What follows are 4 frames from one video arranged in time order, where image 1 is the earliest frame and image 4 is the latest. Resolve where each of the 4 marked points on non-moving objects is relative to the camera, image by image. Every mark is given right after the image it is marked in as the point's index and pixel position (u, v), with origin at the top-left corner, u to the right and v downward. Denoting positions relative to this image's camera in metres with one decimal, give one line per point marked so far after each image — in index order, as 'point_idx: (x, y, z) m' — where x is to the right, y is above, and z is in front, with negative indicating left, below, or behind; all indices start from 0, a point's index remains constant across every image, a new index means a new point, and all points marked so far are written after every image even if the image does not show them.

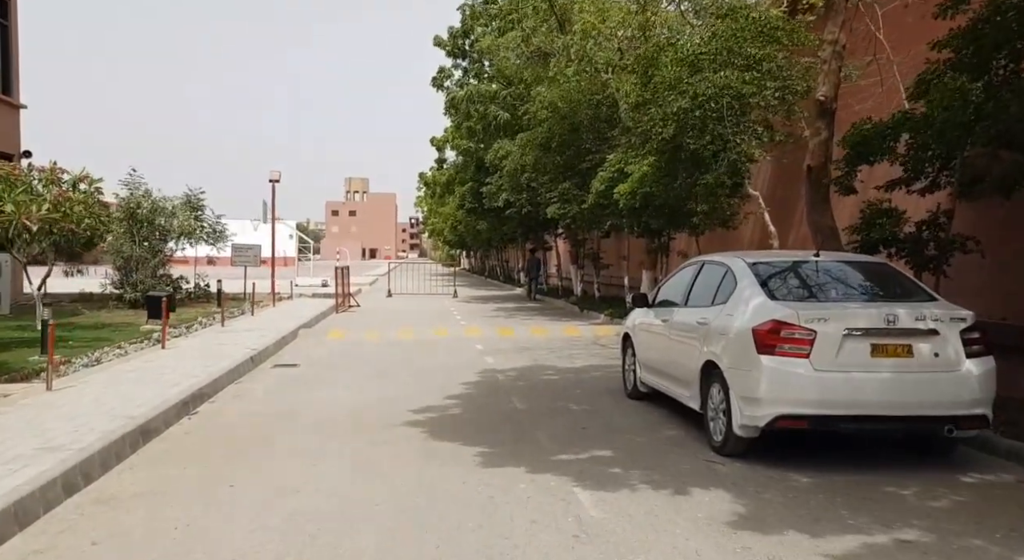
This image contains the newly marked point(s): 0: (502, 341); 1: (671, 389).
0: (-0.2, -1.4, +17.2) m
1: (+1.8, -1.3, +8.7) m
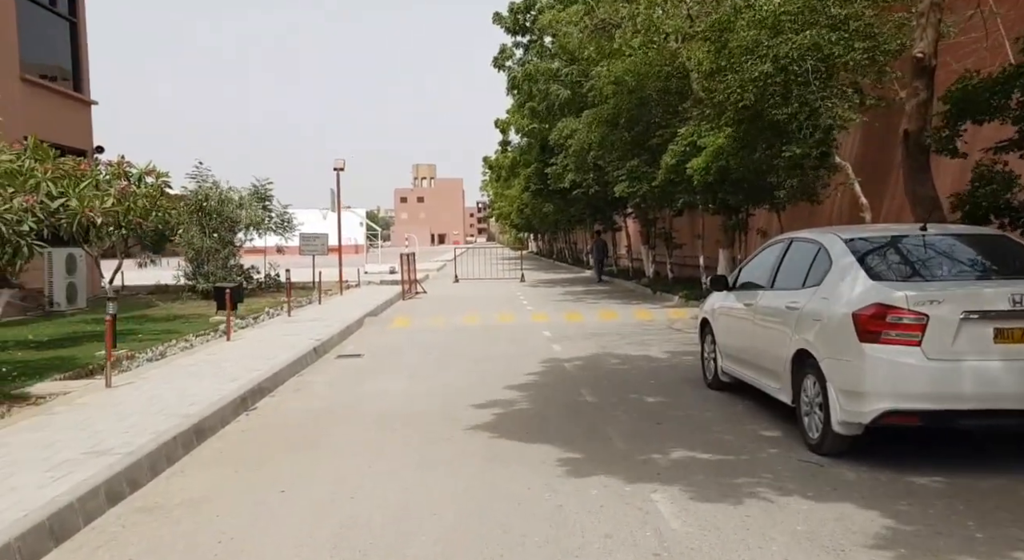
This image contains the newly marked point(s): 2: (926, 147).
0: (+1.3, -1.0, +16.5) m
1: (+2.6, -1.1, +7.9) m
2: (+5.6, +1.8, +10.2) m
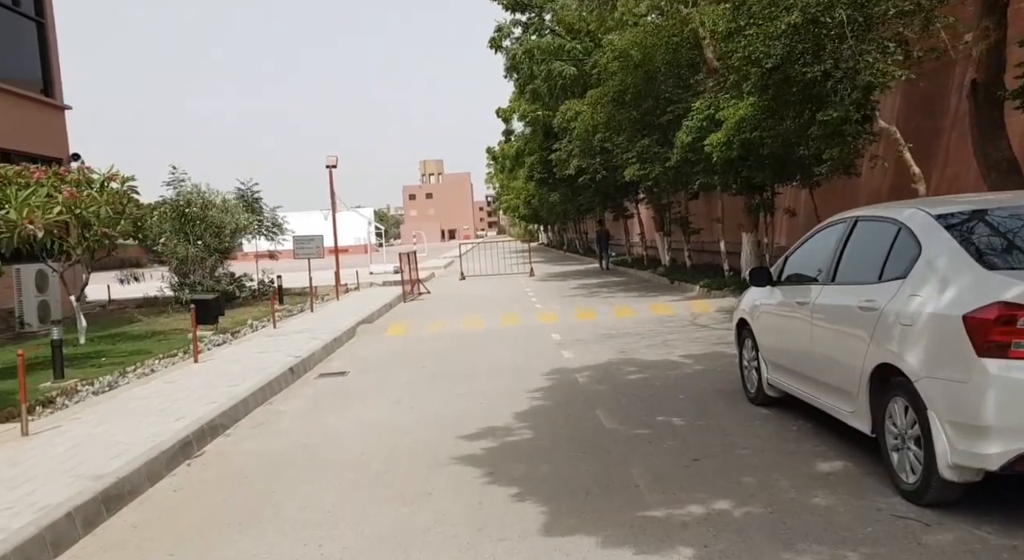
0: (+1.4, -0.9, +14.9) m
1: (+2.5, -1.0, +6.2) m
2: (+5.5, +2.1, +8.5) m
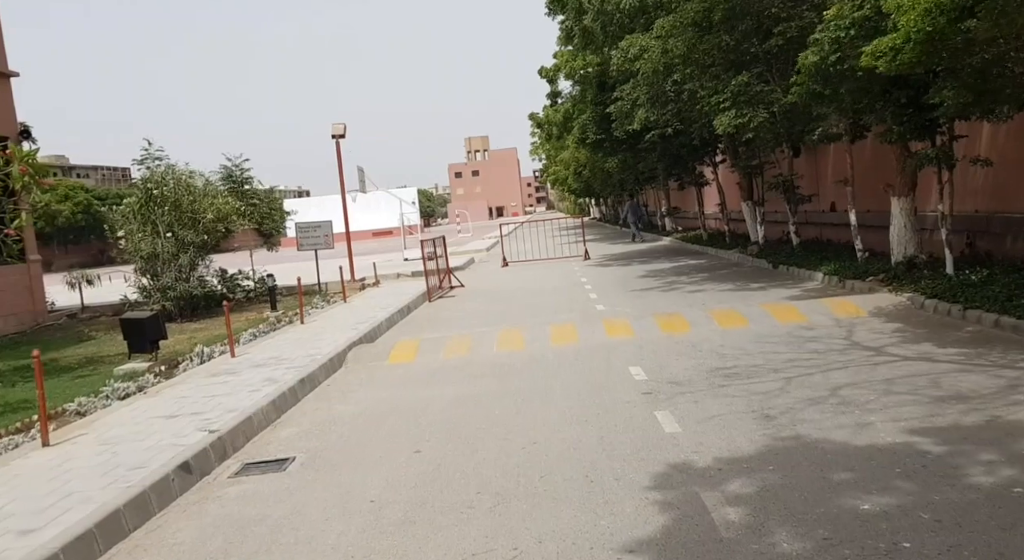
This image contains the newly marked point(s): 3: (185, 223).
0: (+2.1, -0.9, +9.8) m
1: (+2.7, -1.2, +1.1) m
2: (+5.7, +2.0, +3.1) m
3: (-7.7, +1.3, +17.7) m
